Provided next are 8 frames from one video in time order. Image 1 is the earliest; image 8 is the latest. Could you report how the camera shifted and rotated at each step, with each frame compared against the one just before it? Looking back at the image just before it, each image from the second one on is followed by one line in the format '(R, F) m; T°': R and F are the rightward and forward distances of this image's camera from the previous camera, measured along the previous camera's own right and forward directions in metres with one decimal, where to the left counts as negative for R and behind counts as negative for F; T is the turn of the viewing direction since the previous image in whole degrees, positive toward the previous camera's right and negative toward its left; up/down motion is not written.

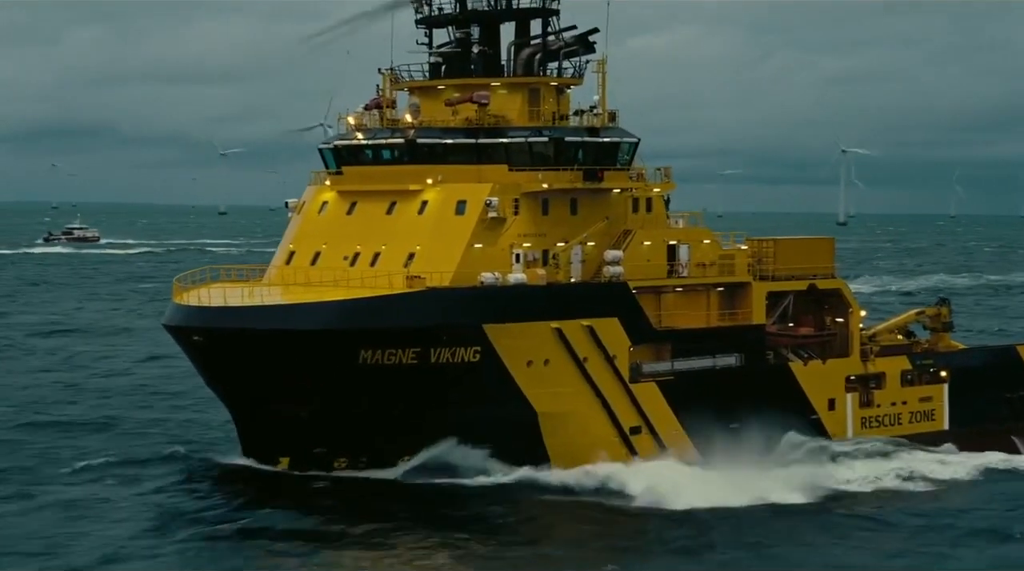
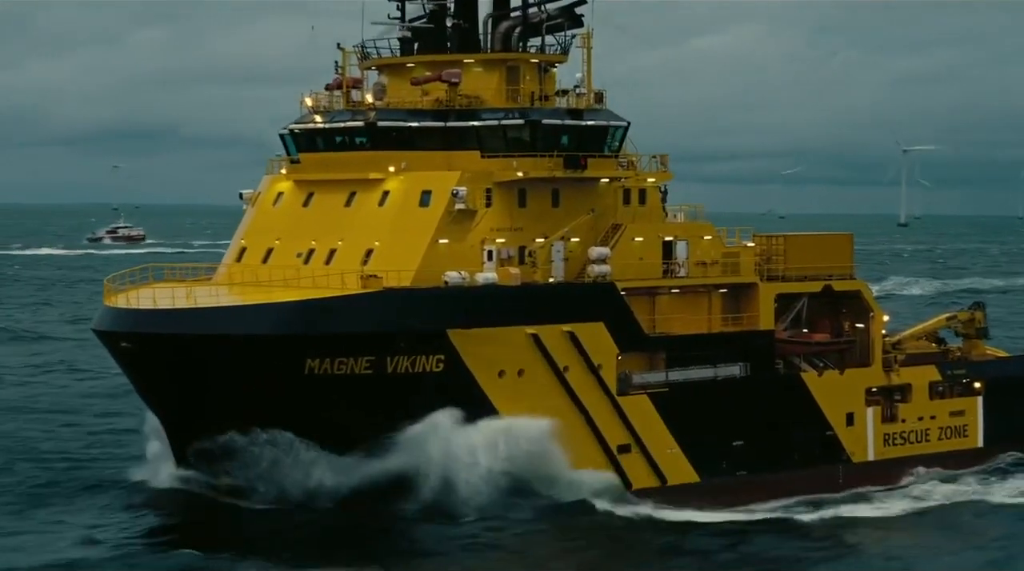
(+1.0, +2.9) m; -2°
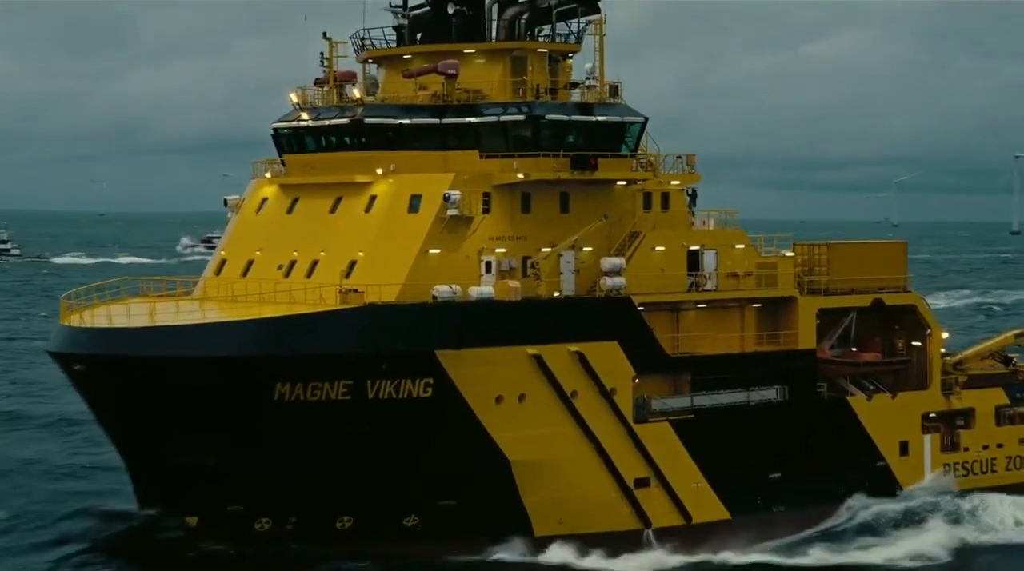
(+1.1, +2.5) m; -3°
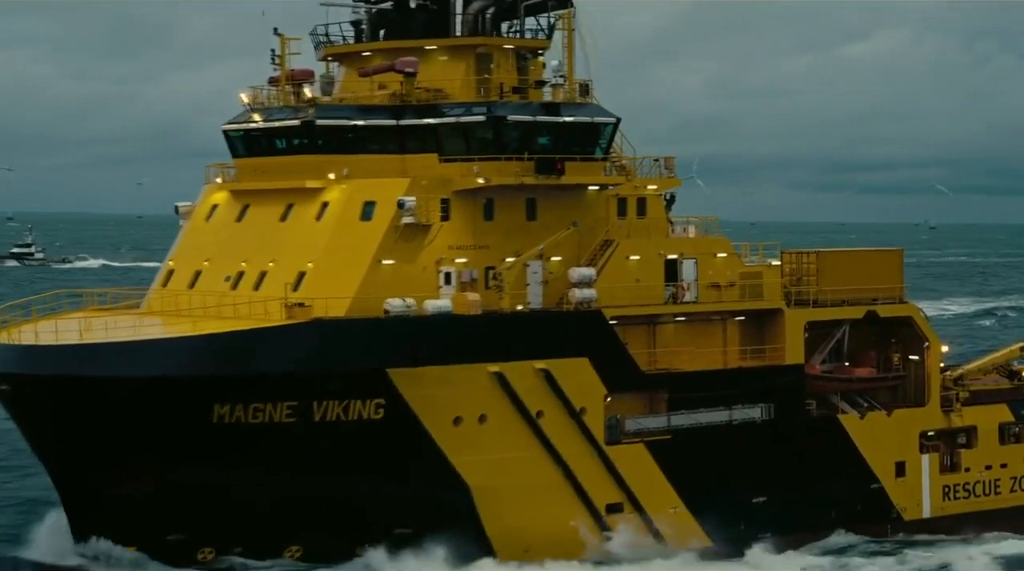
(+0.7, +1.4) m; -1°
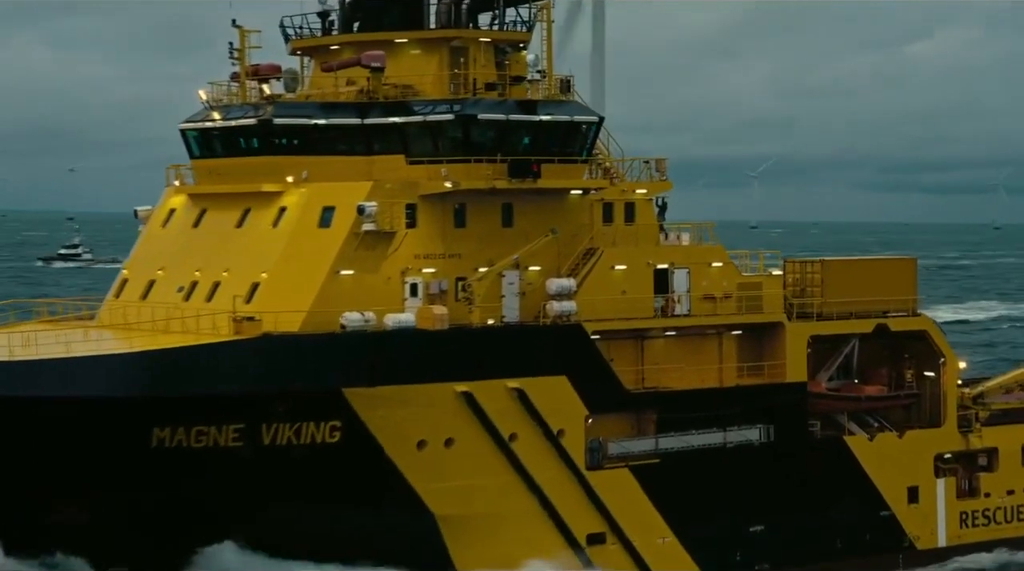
(+0.7, +1.5) m; -2°
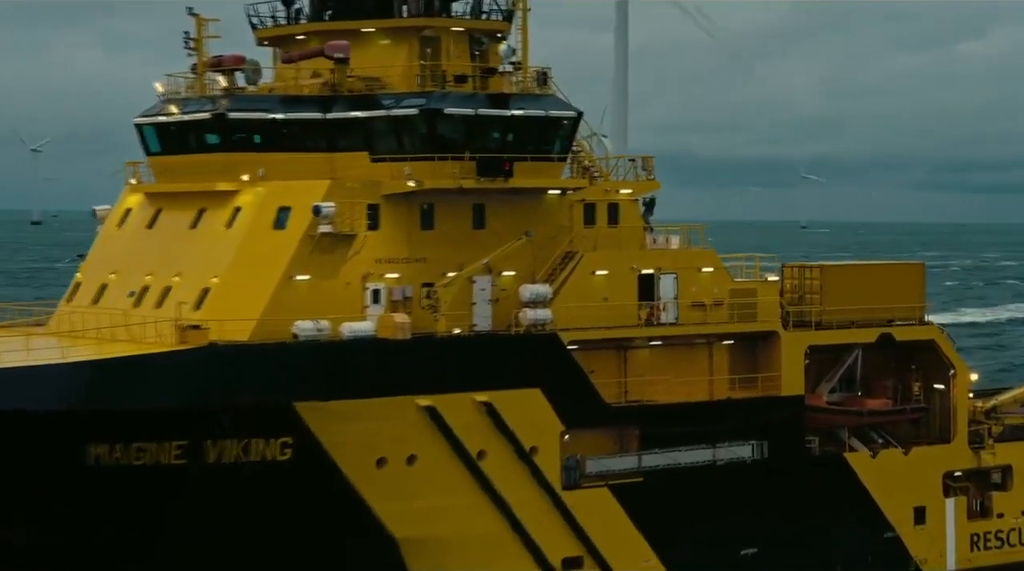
(+0.7, +1.2) m; -1°
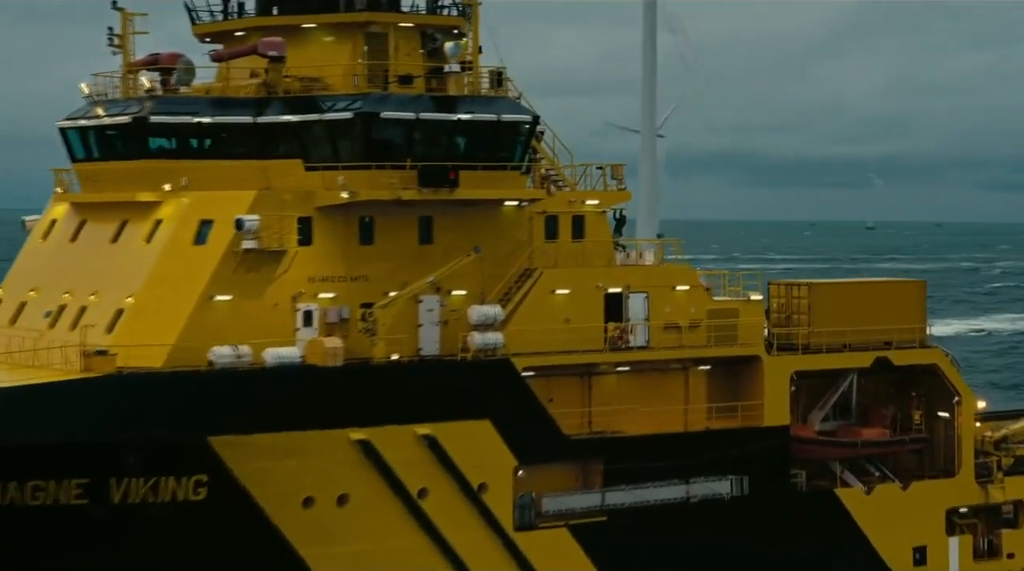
(+0.9, +1.6) m; -2°
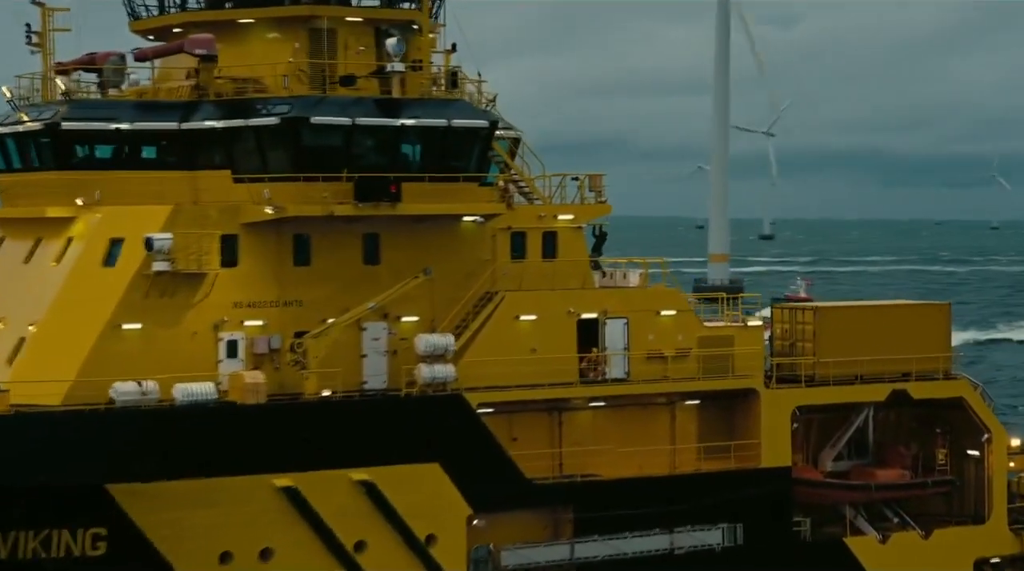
(+1.1, +1.8) m; -3°
